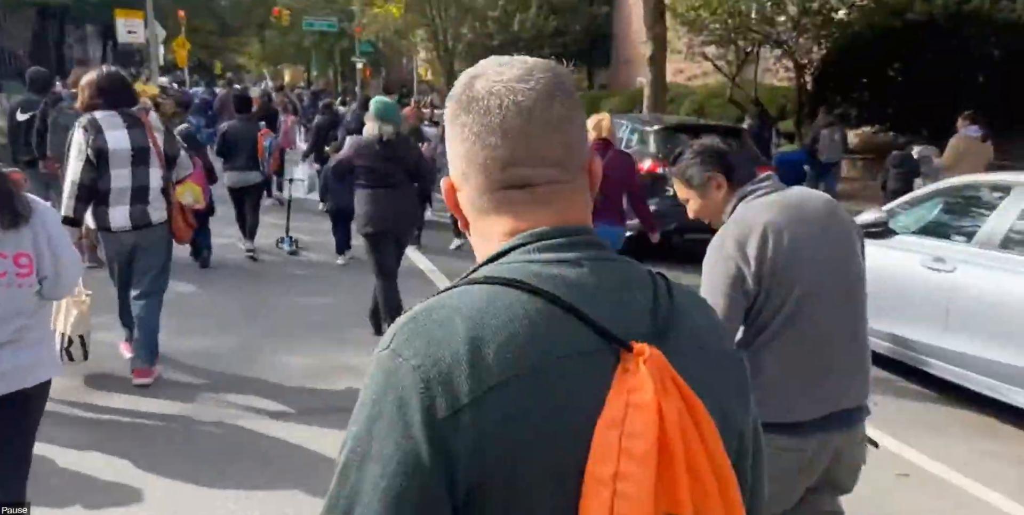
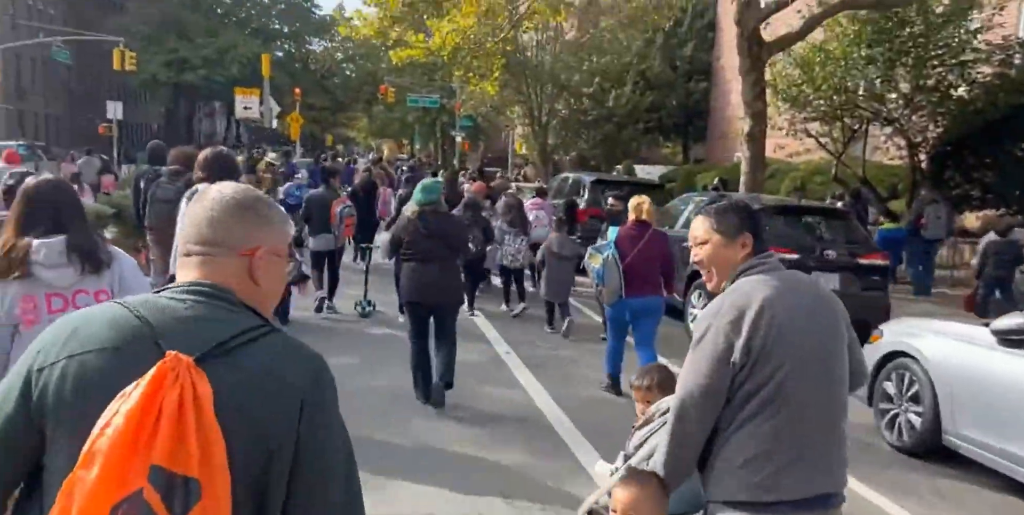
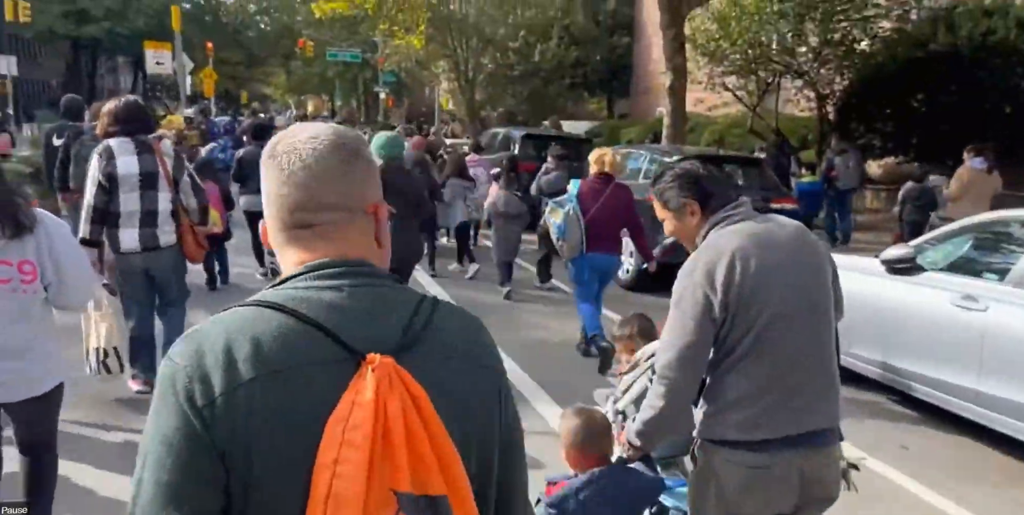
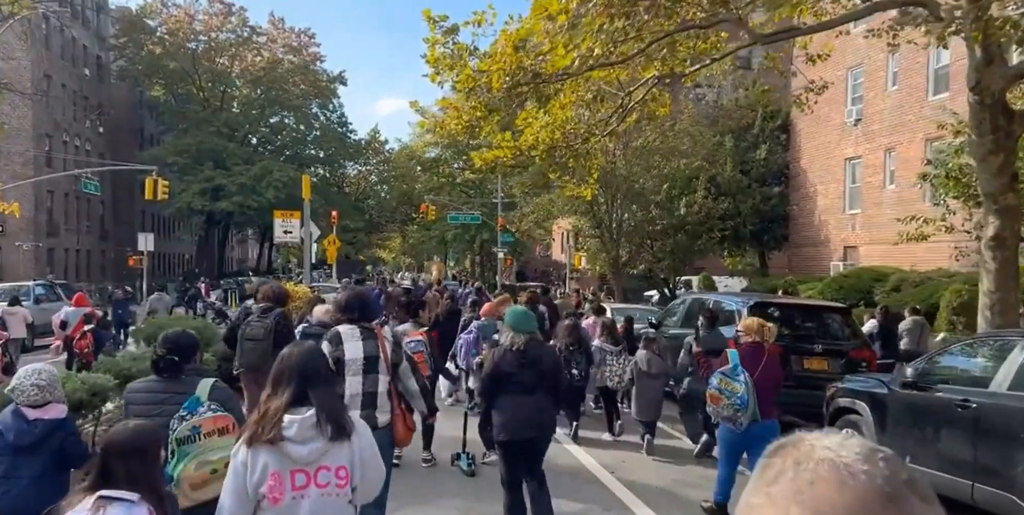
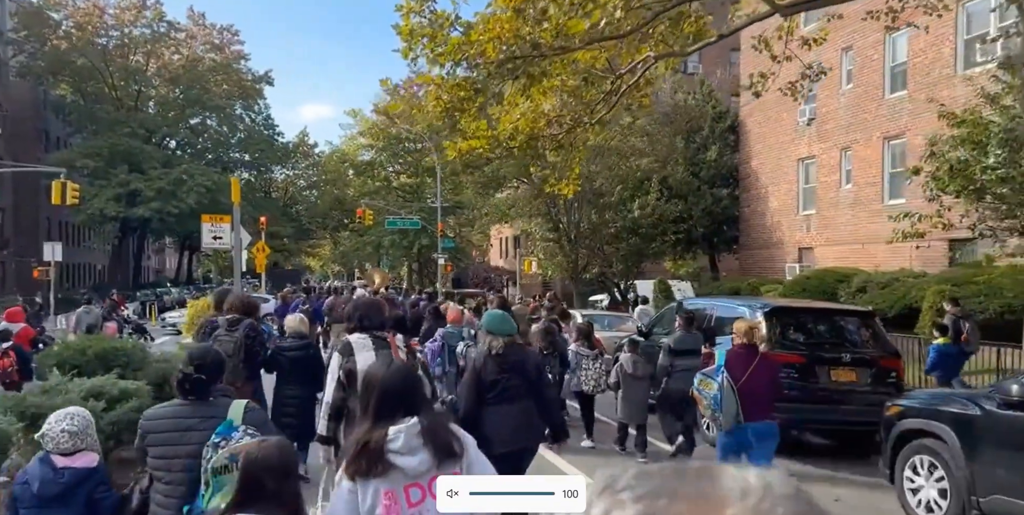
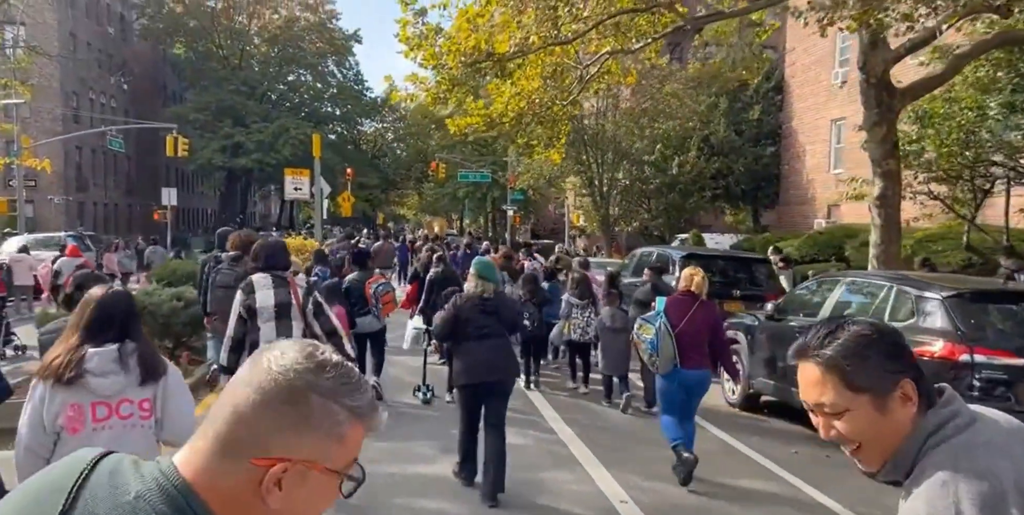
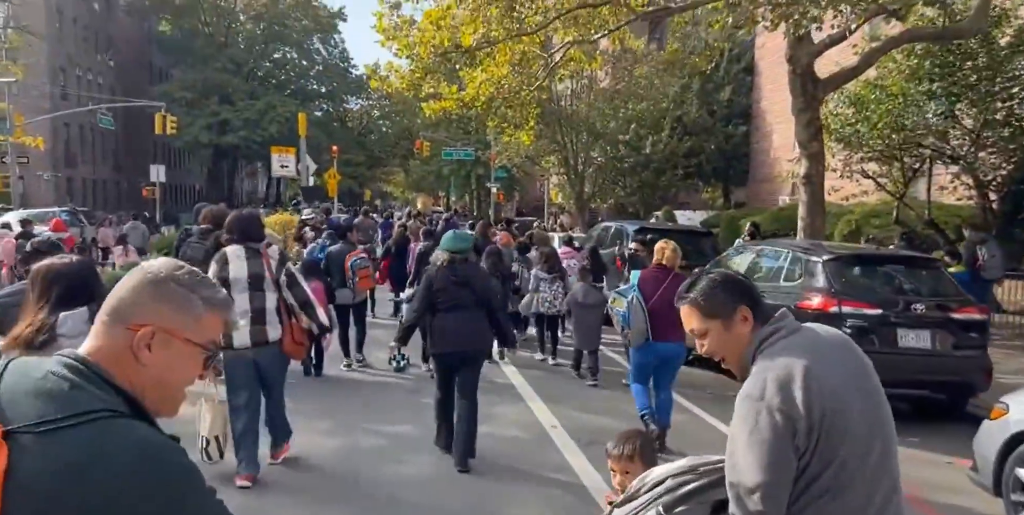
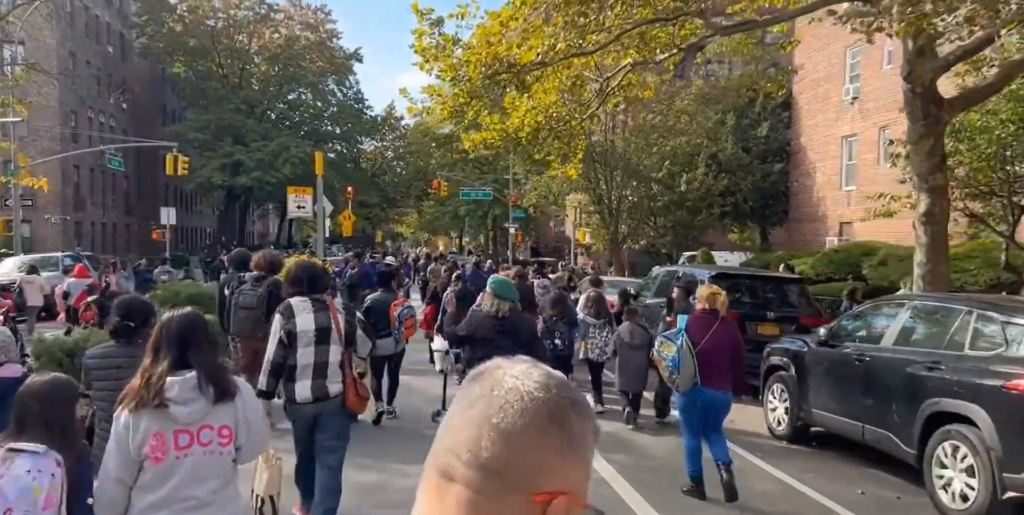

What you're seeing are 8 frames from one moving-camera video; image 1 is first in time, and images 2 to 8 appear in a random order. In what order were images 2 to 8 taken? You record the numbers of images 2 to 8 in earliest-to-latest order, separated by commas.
3, 2, 7, 6, 8, 4, 5
